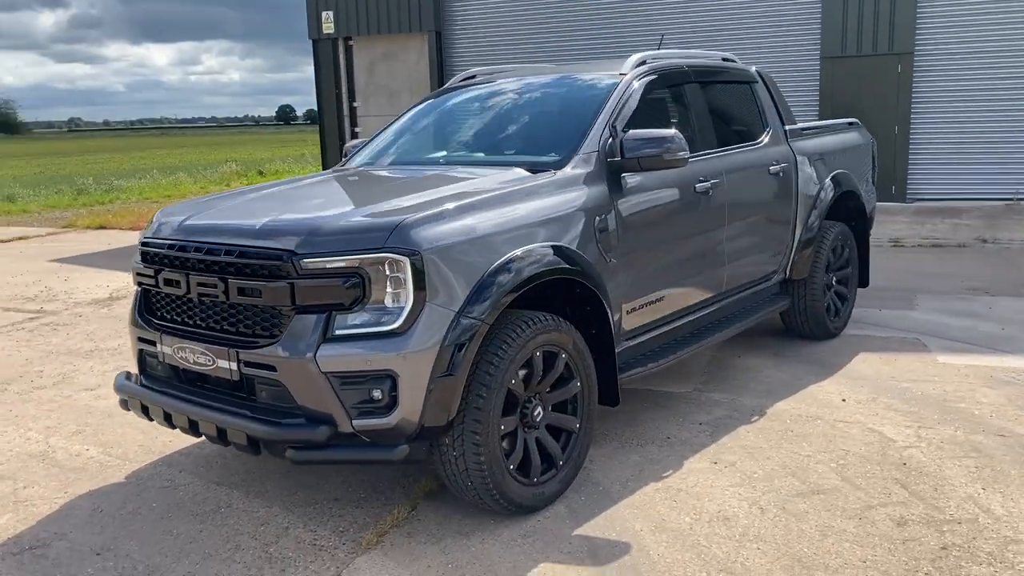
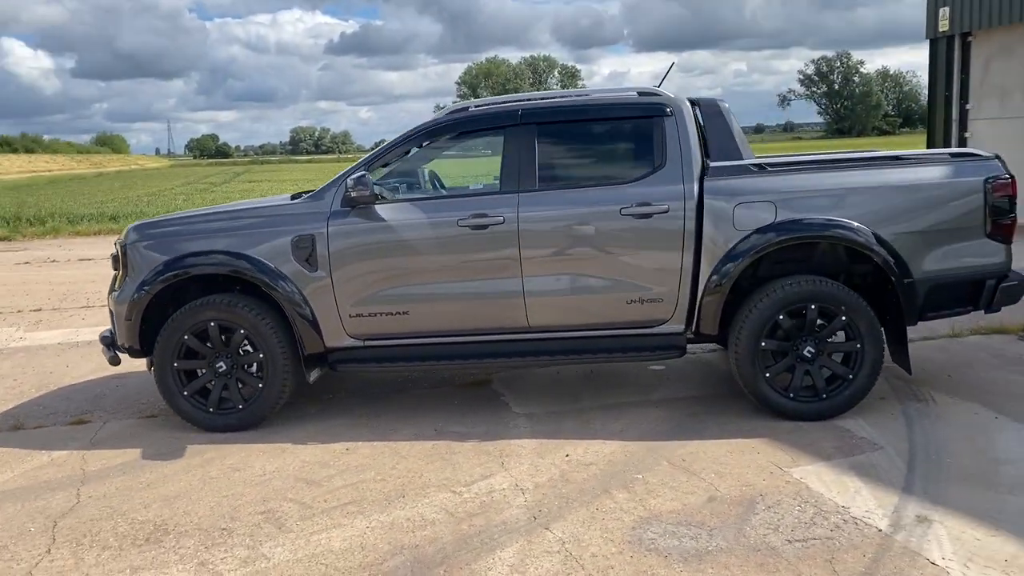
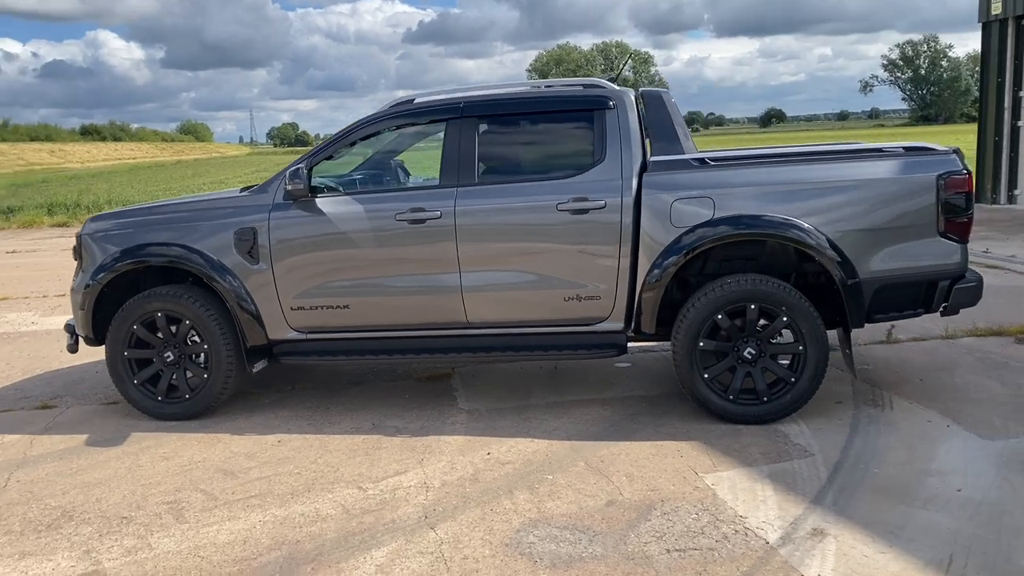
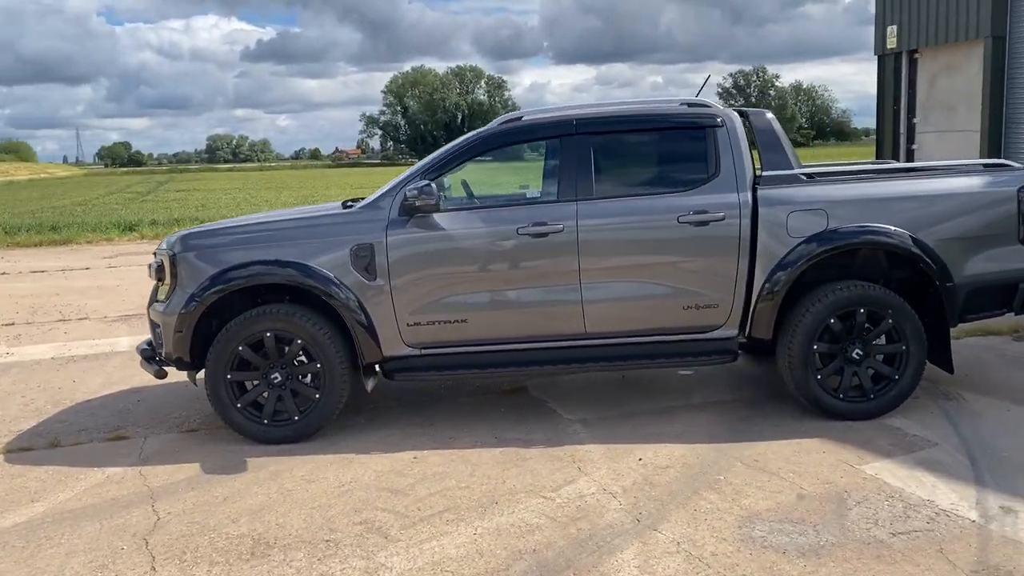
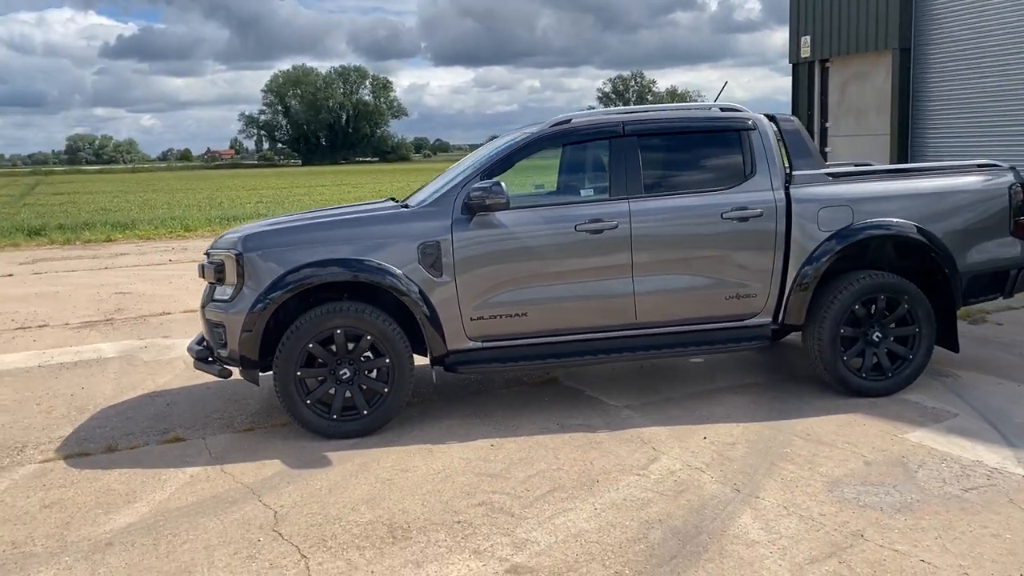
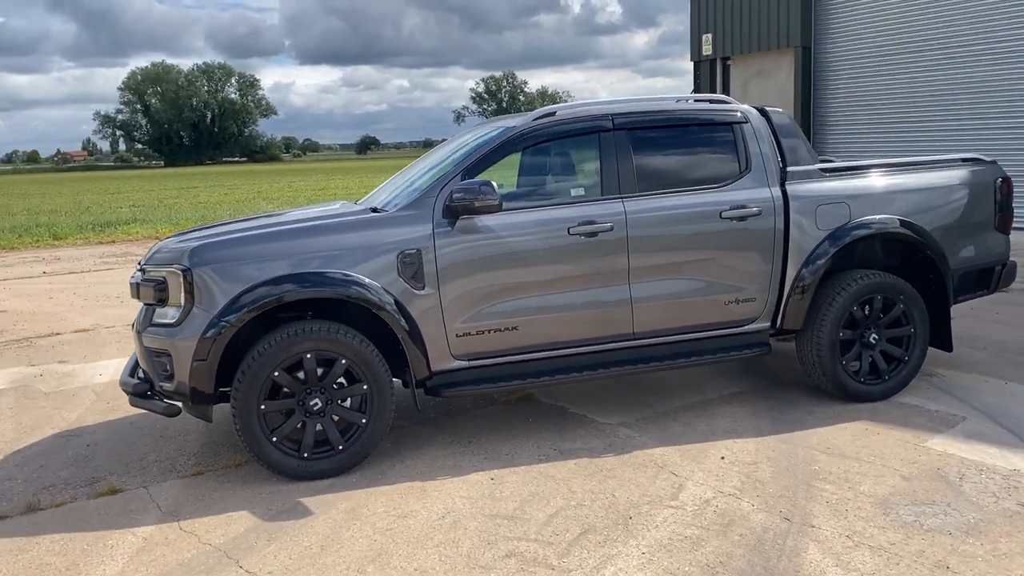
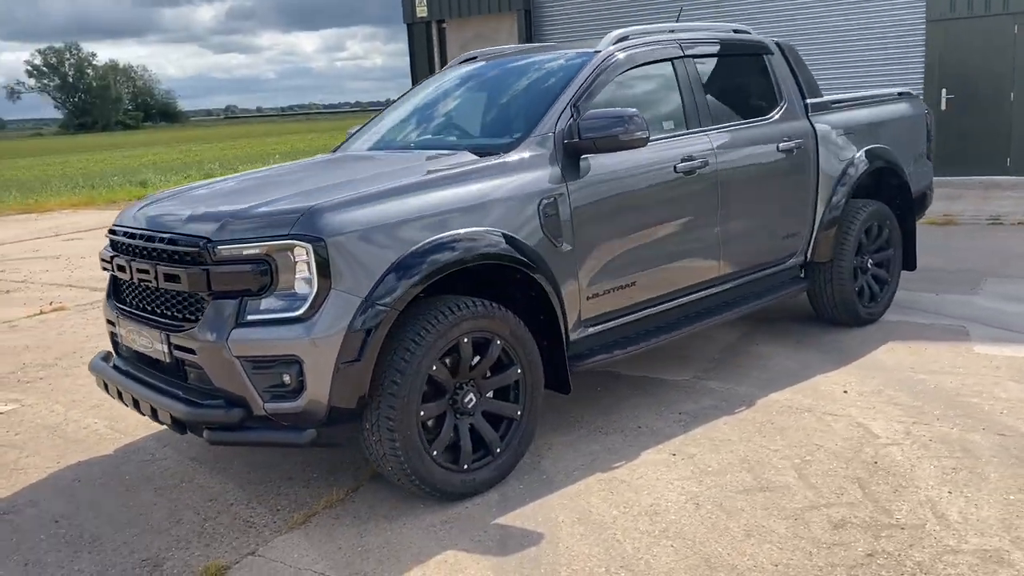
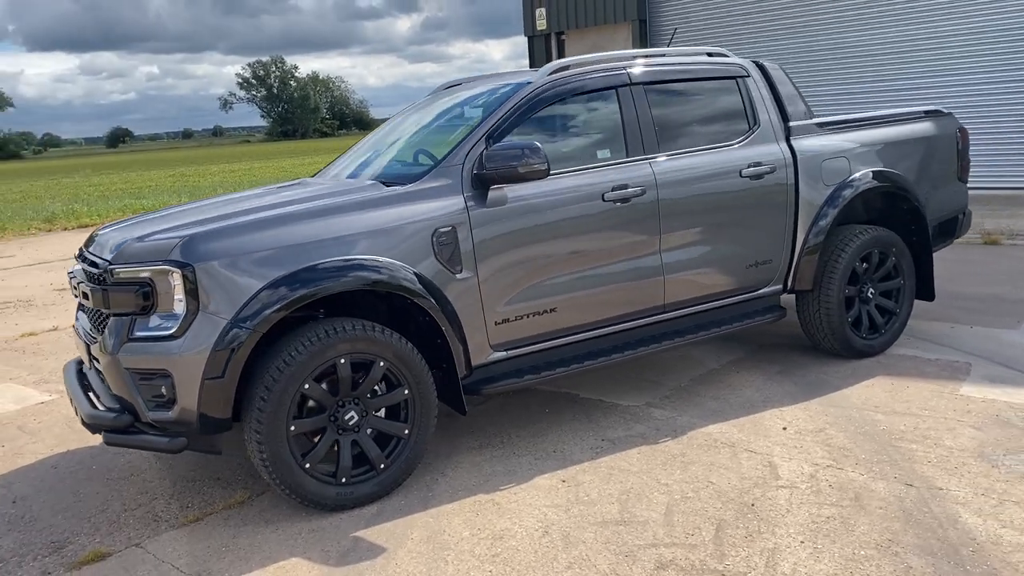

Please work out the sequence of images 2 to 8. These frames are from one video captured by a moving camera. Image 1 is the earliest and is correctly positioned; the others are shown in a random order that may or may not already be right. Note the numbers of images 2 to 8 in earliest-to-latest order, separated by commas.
7, 8, 6, 5, 4, 2, 3
